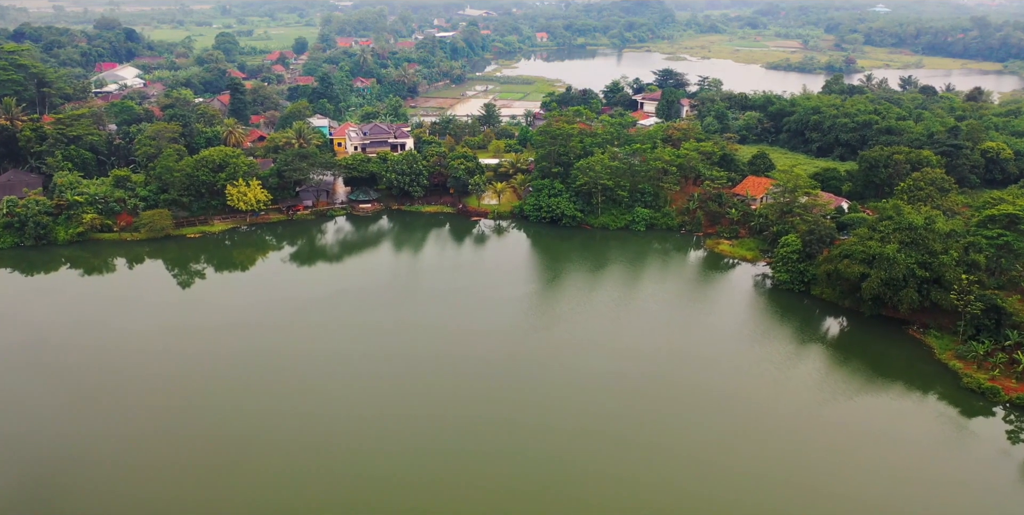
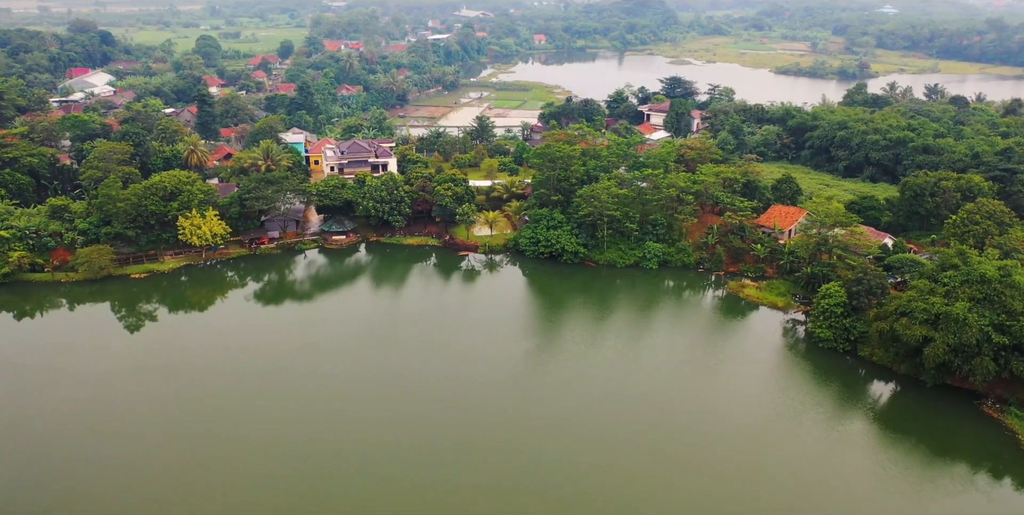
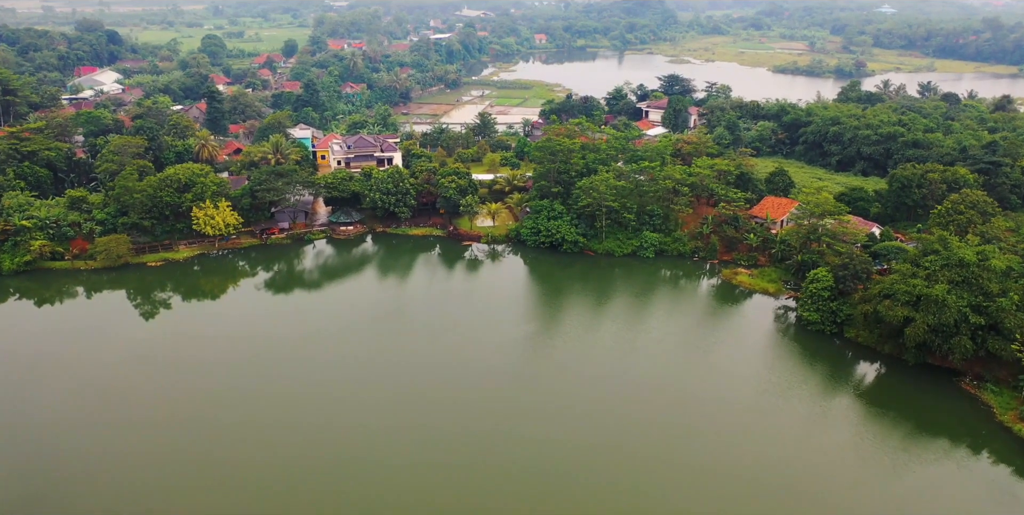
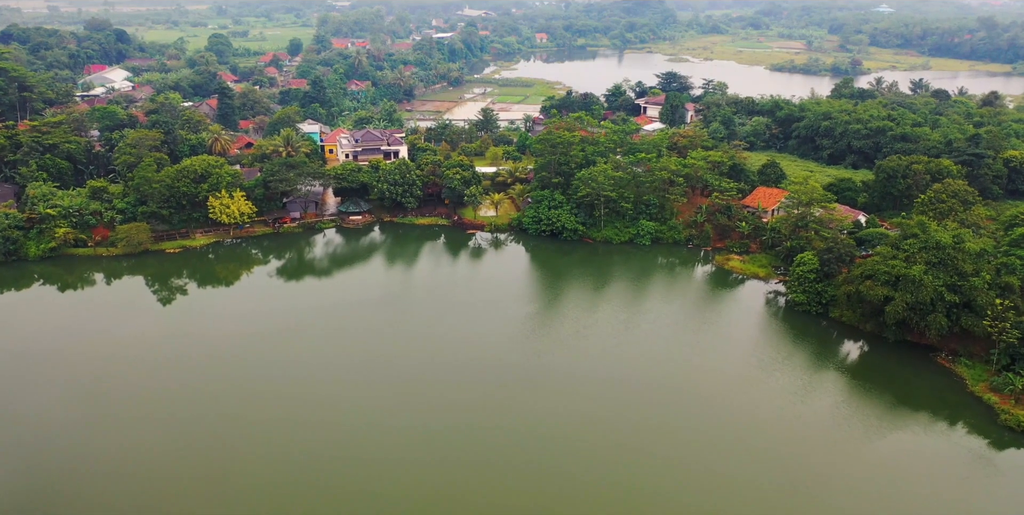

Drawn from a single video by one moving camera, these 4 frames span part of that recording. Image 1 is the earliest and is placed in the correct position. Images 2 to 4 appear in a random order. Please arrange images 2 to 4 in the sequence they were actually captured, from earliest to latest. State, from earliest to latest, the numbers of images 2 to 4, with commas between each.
4, 3, 2
